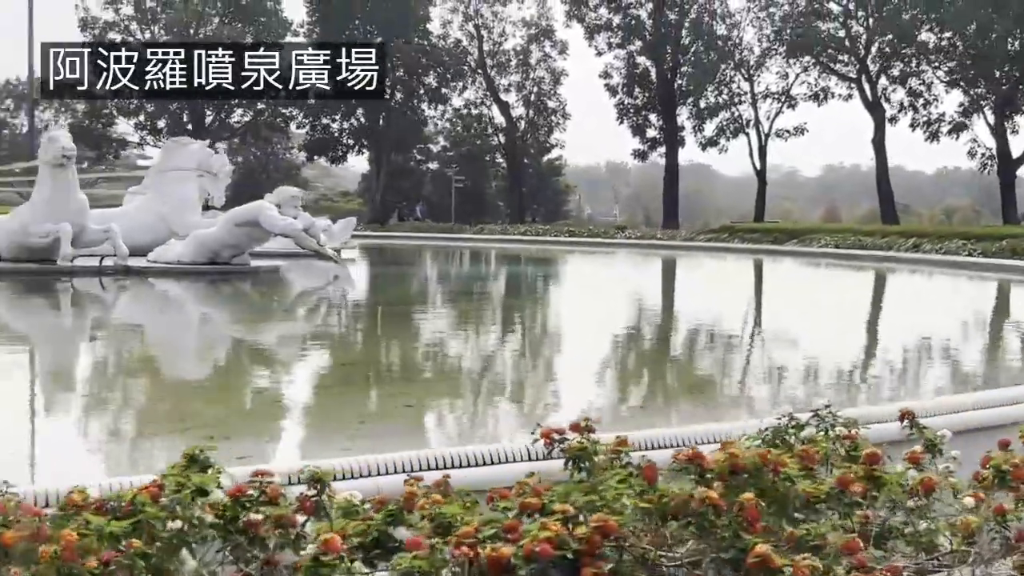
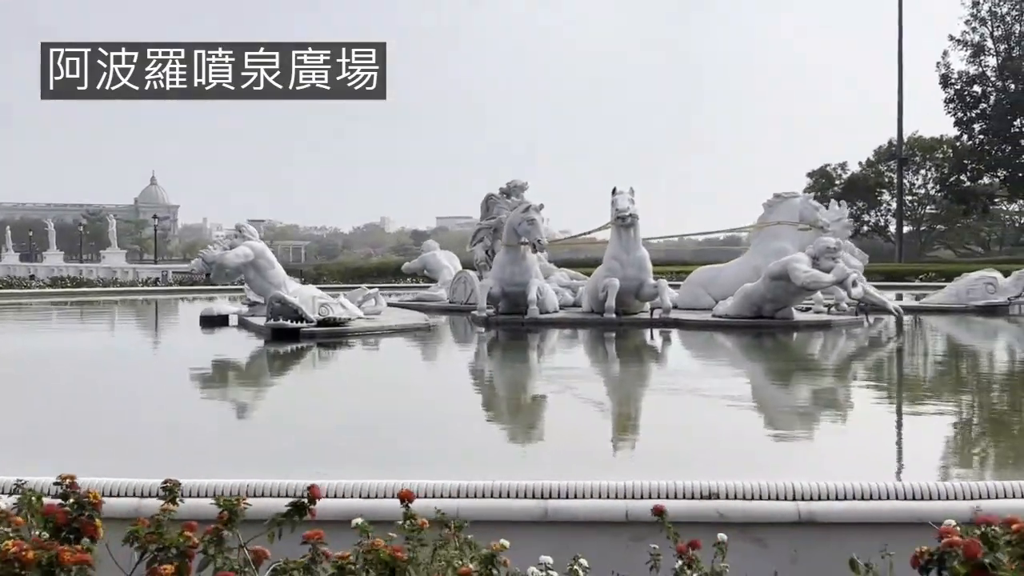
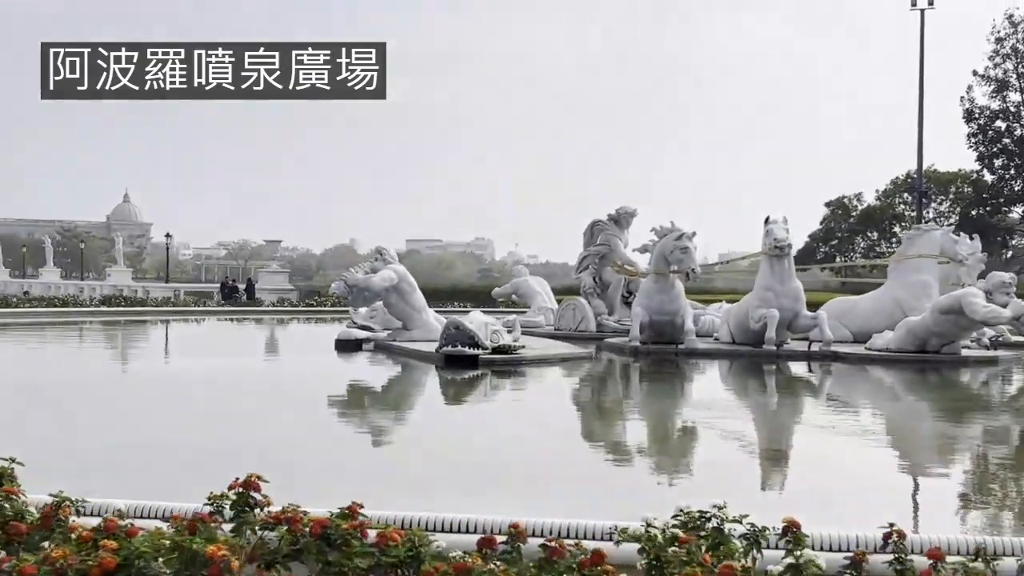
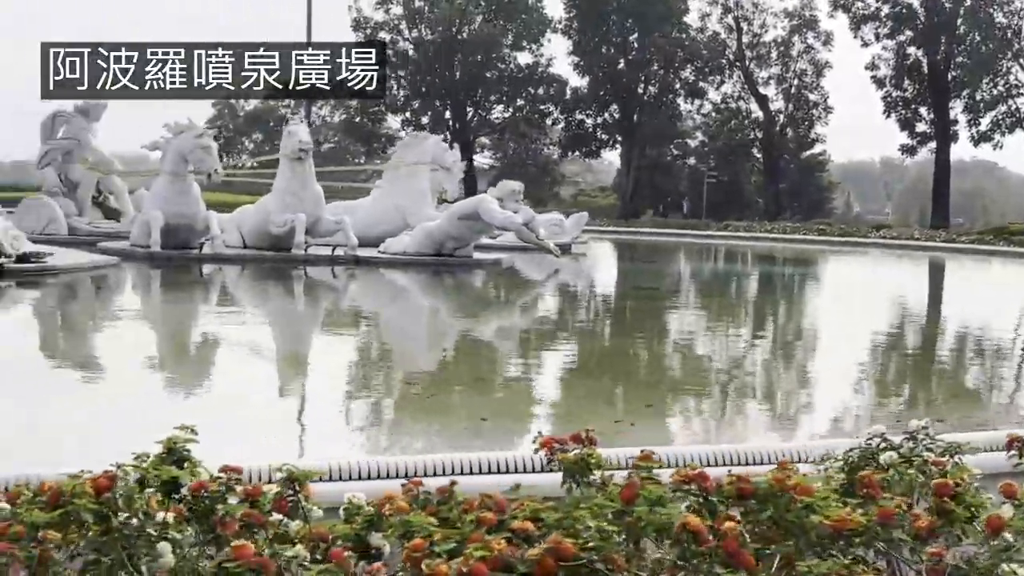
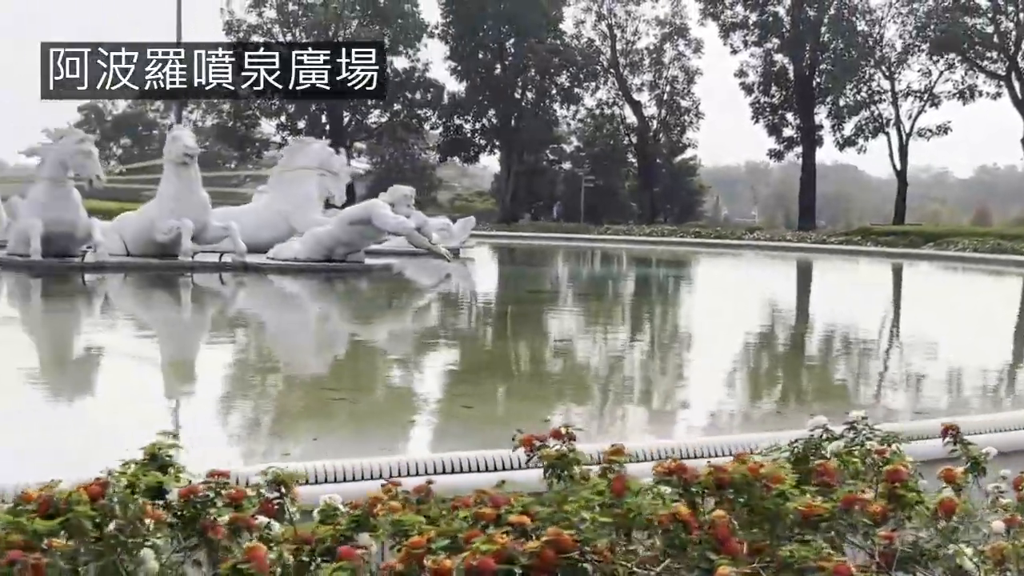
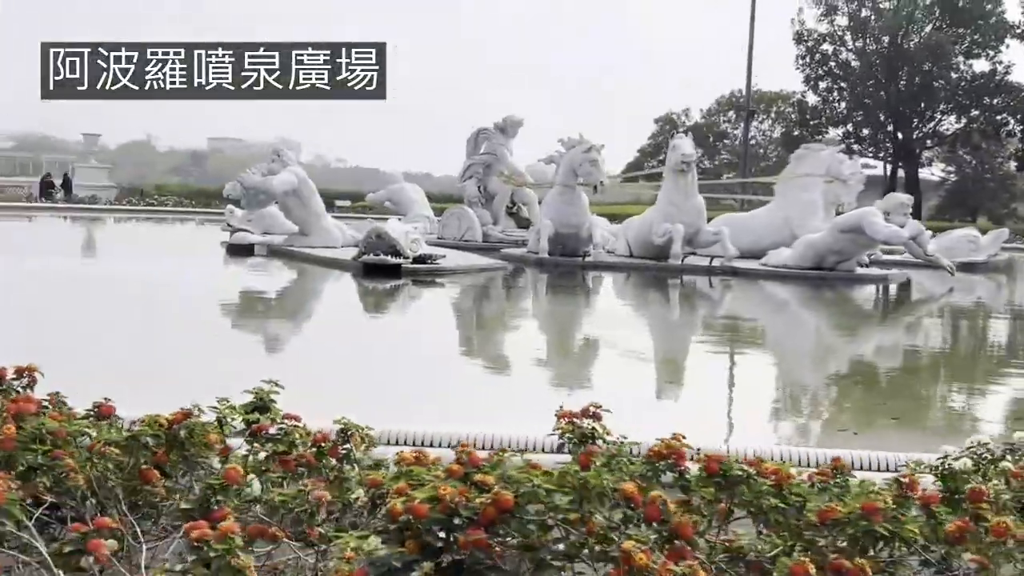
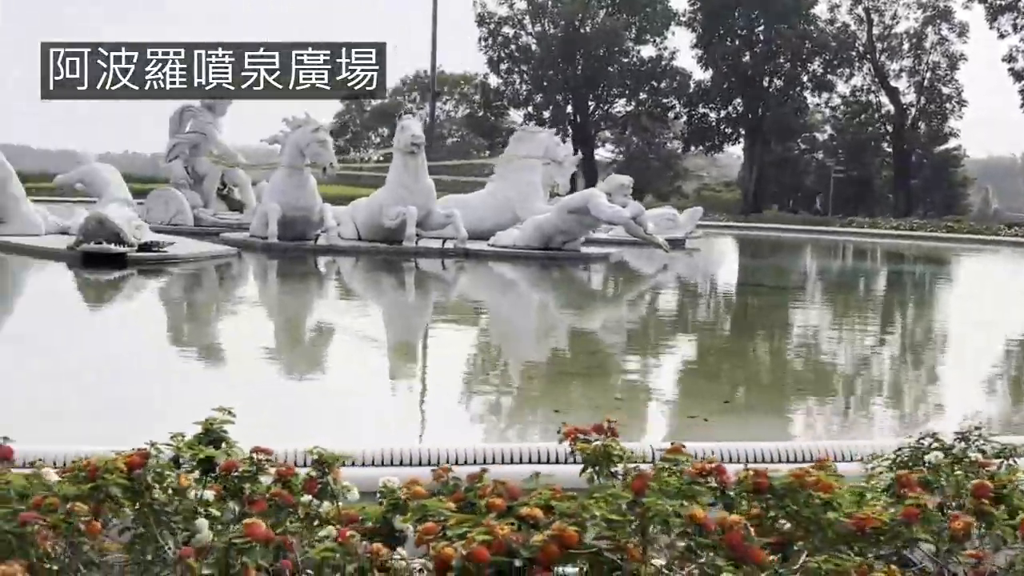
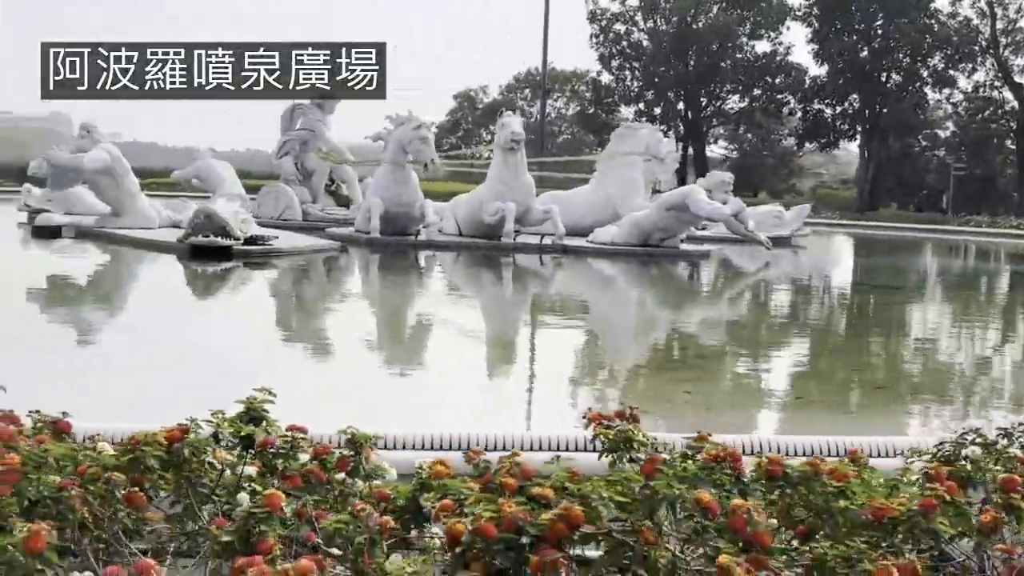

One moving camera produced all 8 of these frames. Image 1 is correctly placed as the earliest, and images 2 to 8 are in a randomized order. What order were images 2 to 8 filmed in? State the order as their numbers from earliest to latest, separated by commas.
5, 4, 7, 8, 6, 3, 2
